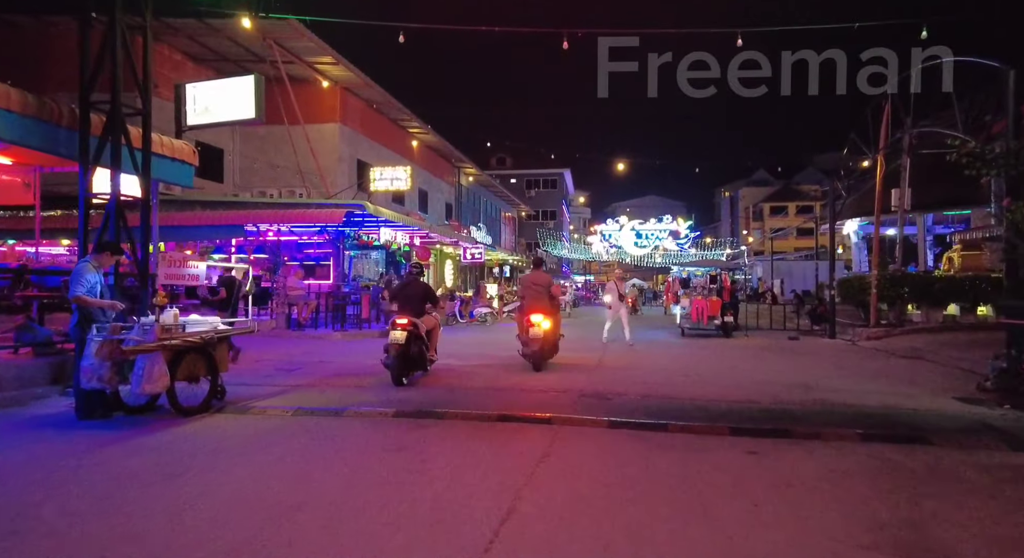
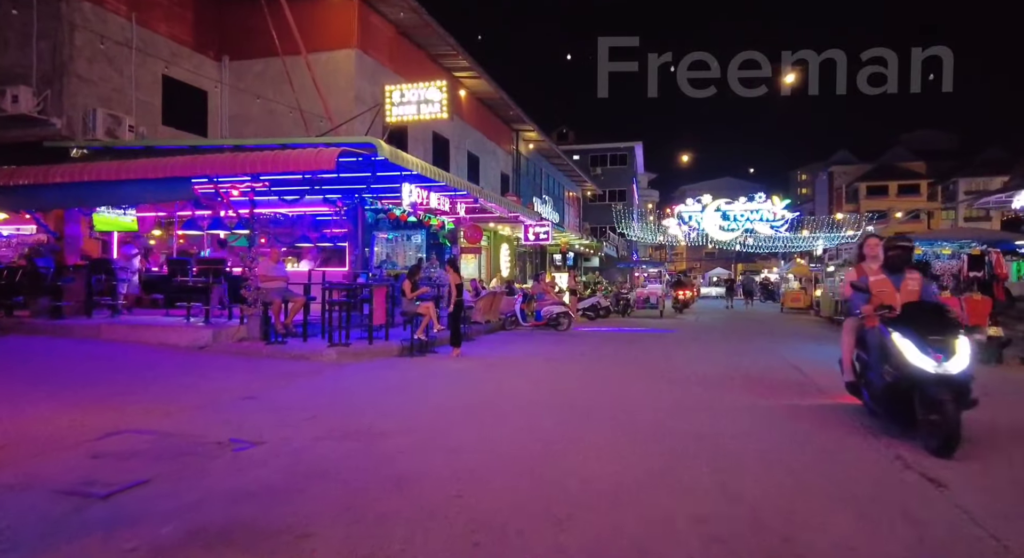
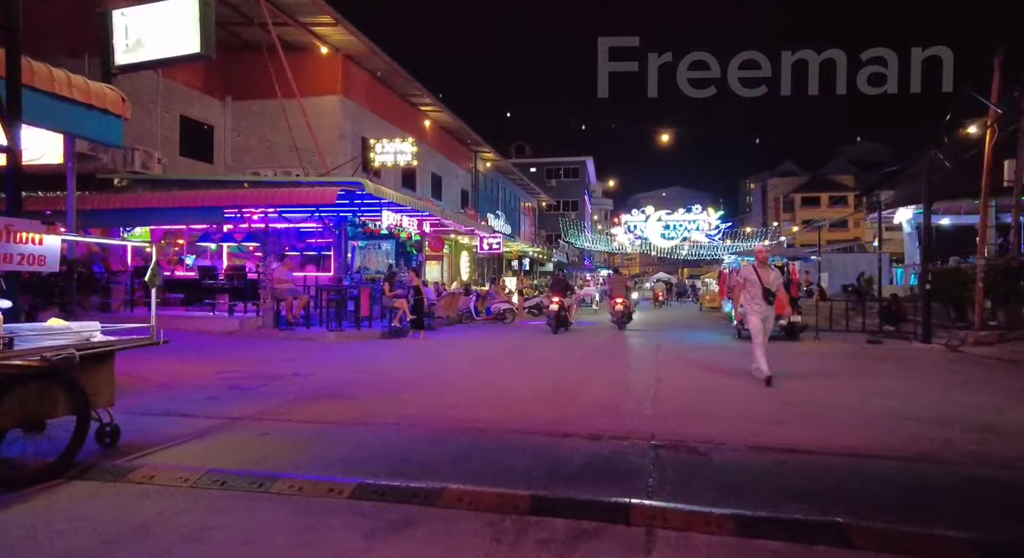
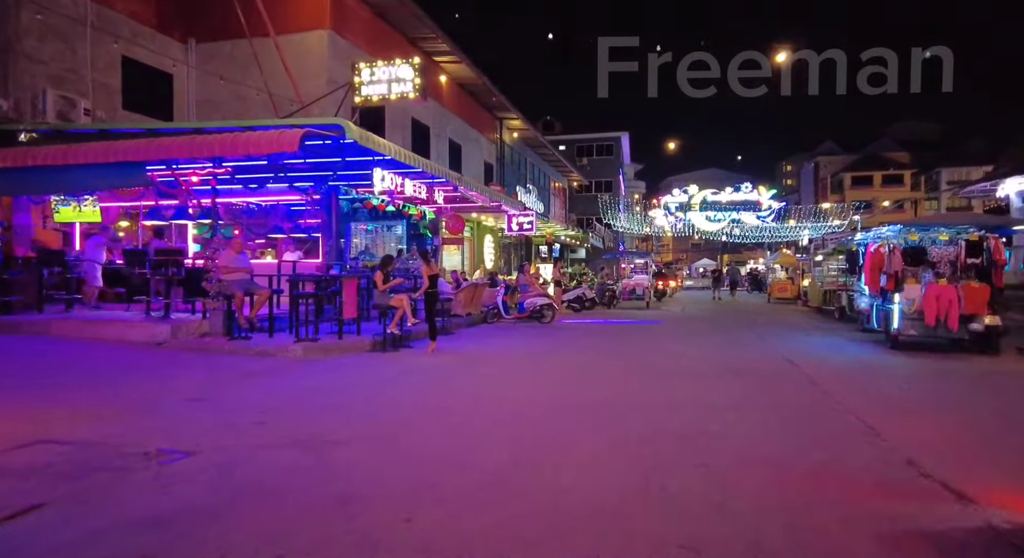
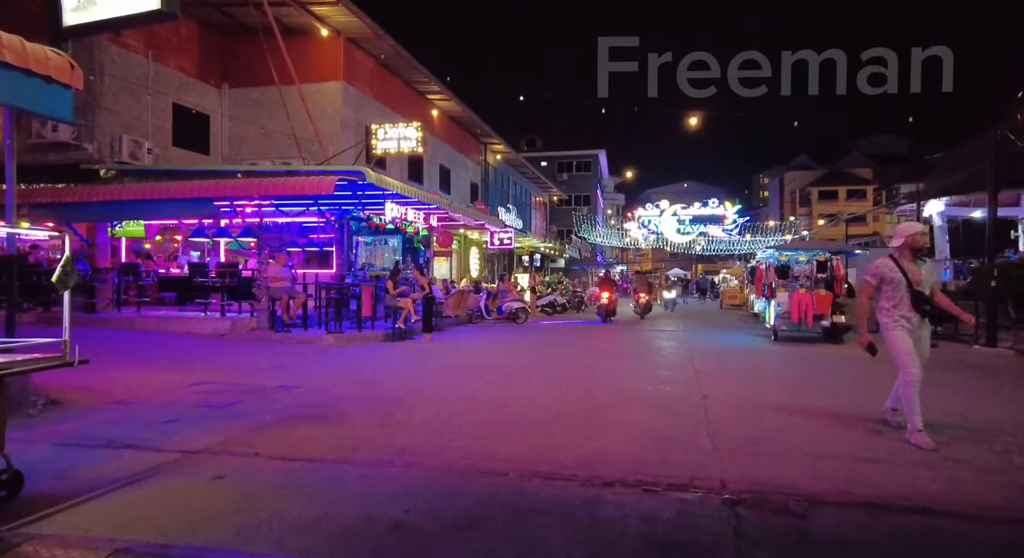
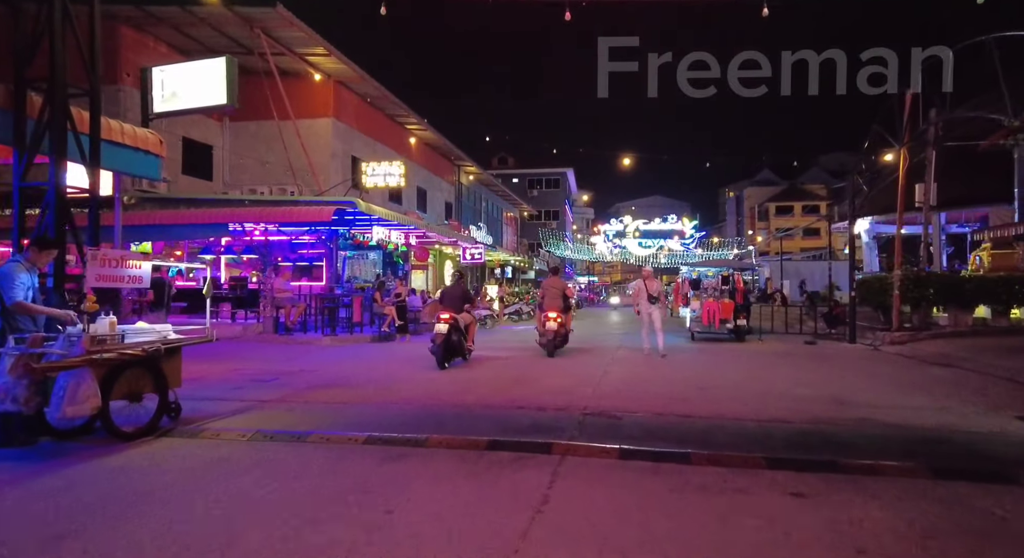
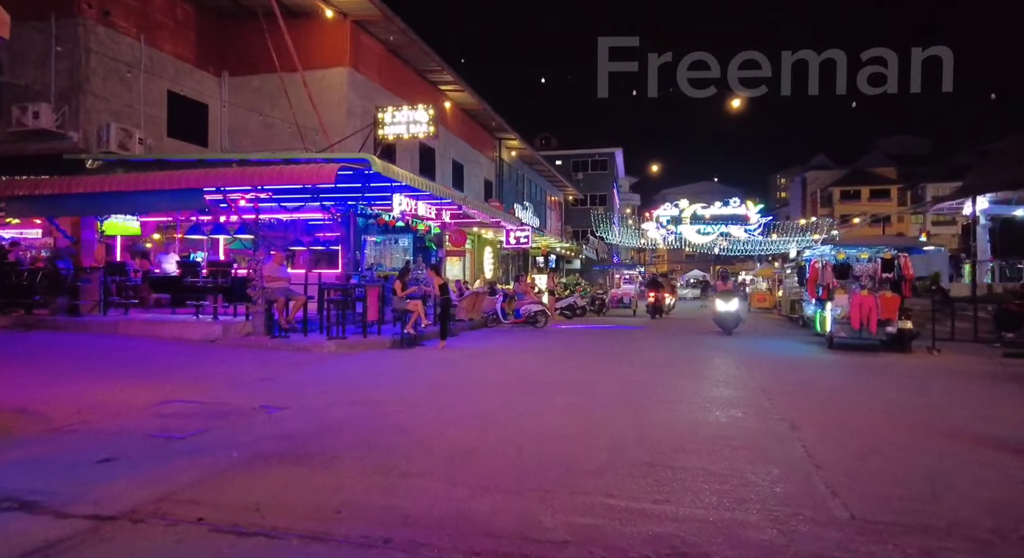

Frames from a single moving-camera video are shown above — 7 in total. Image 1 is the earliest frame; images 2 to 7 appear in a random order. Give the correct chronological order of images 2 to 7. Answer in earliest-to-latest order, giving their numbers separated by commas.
6, 3, 5, 7, 2, 4
